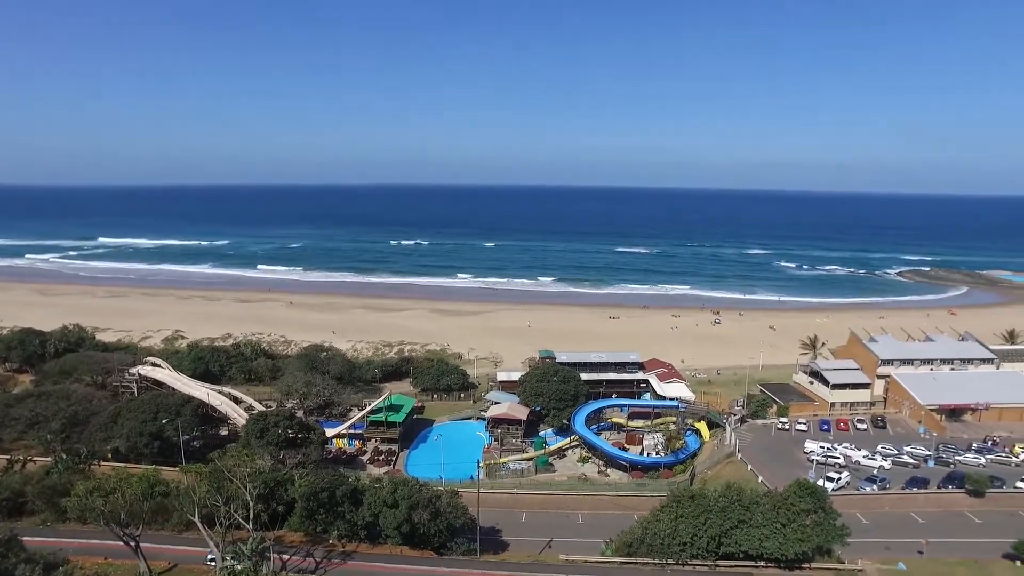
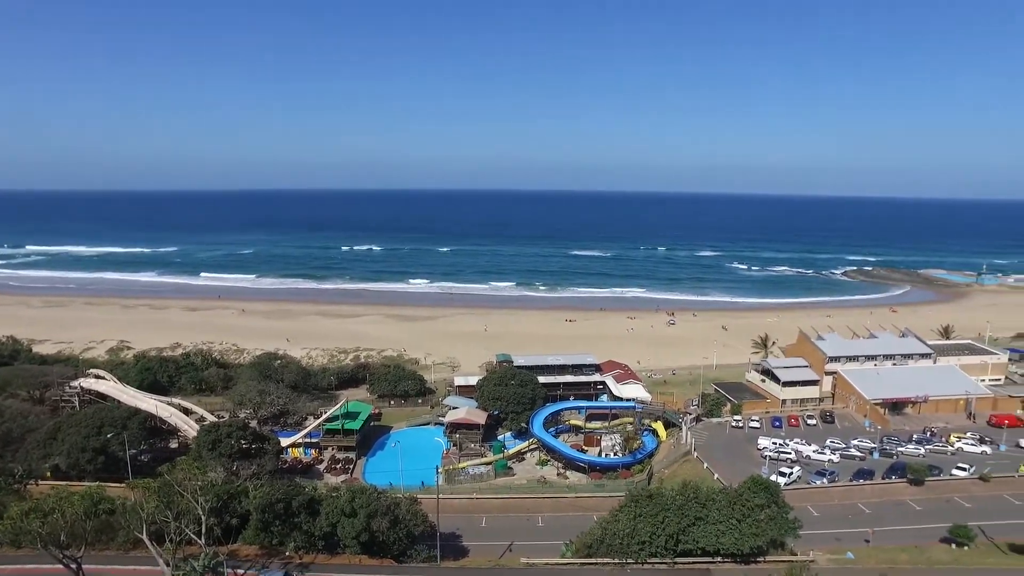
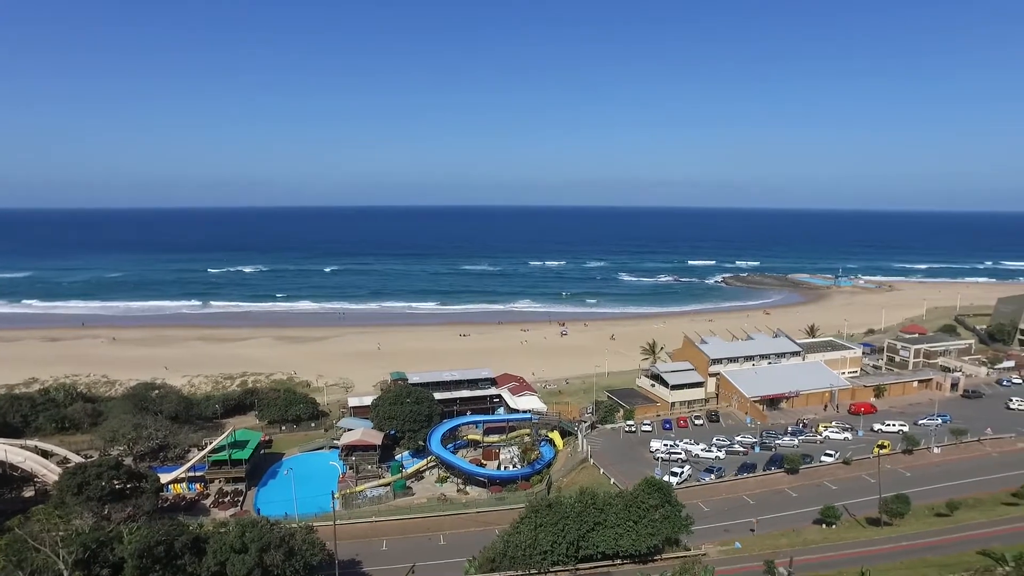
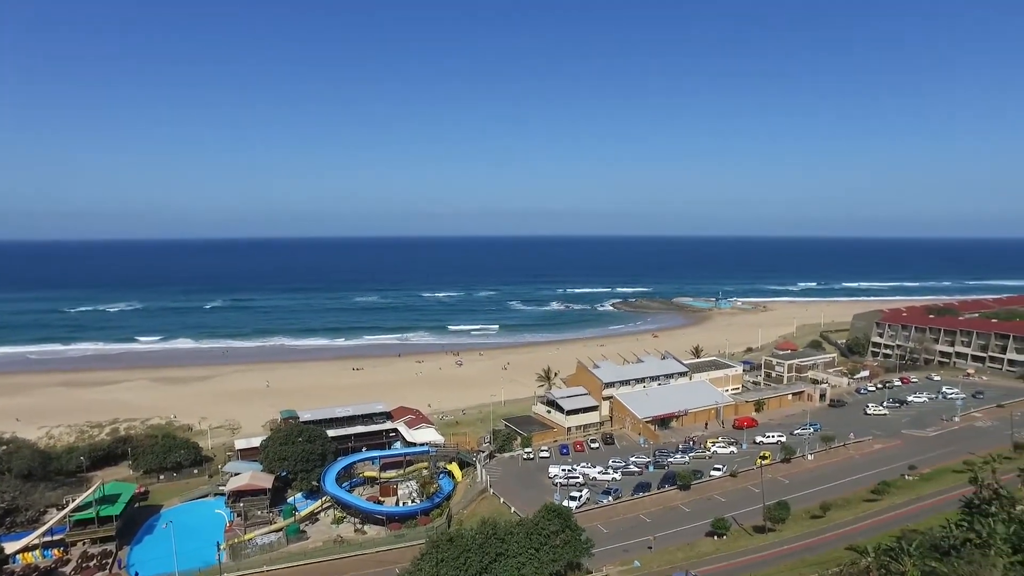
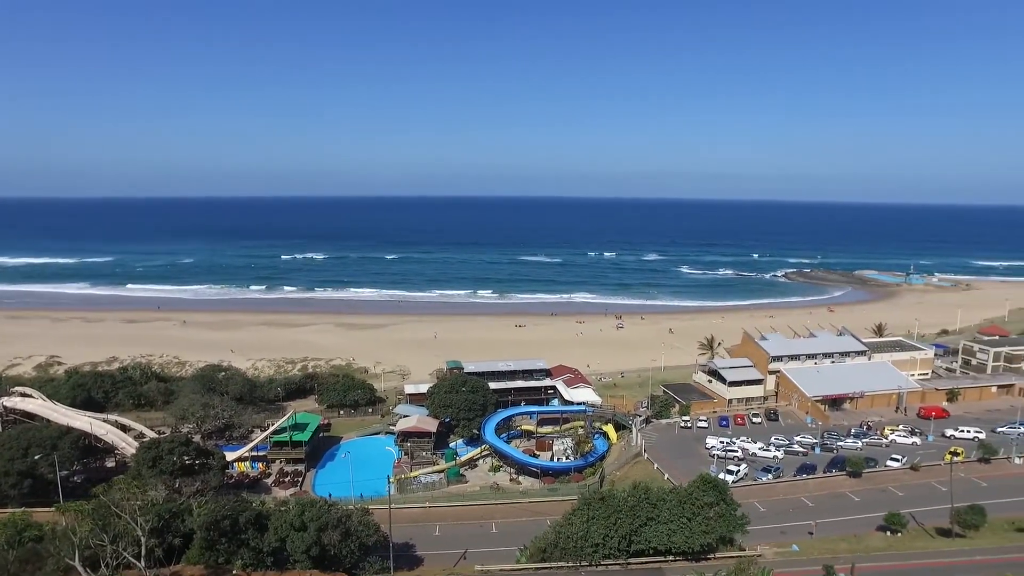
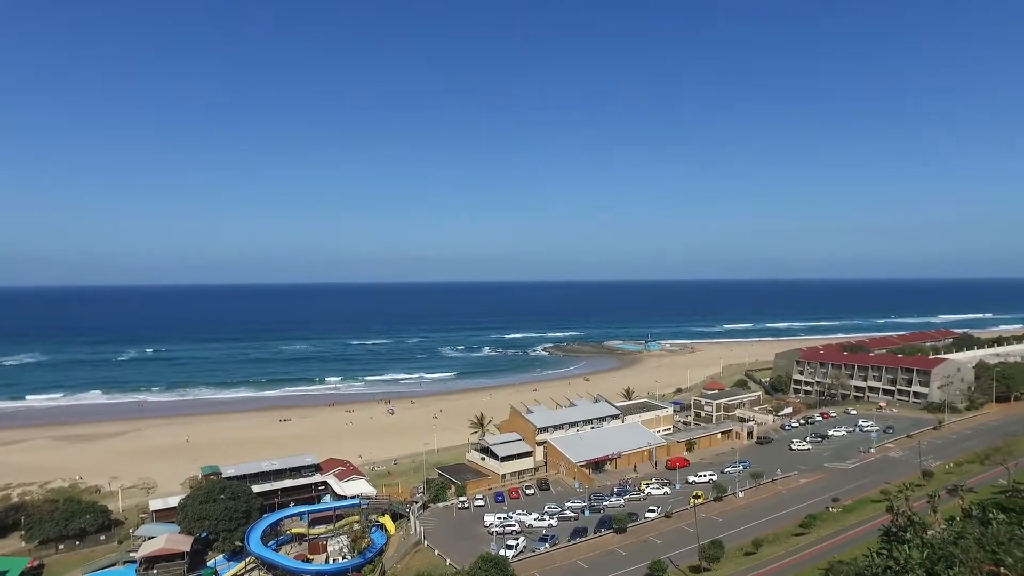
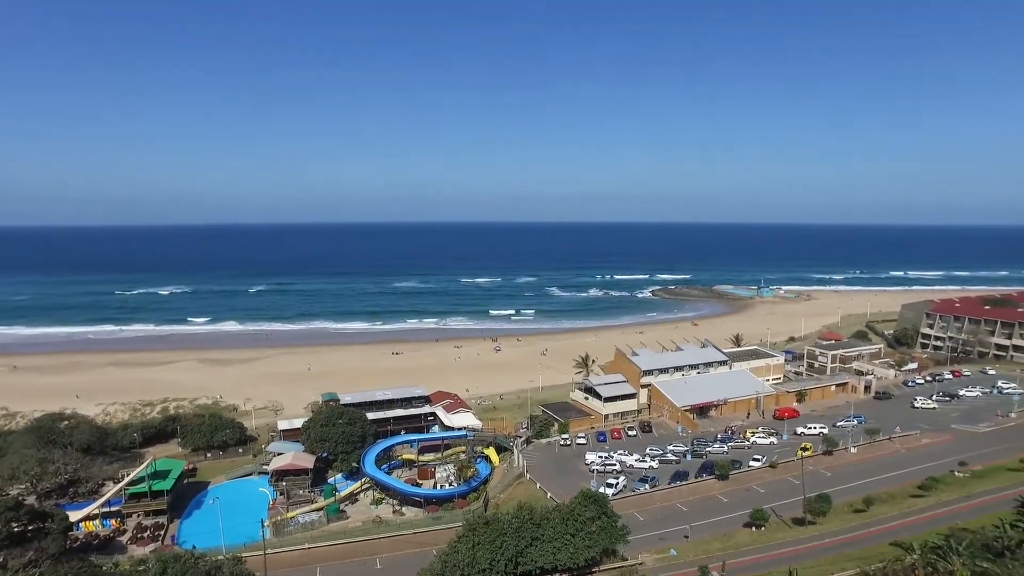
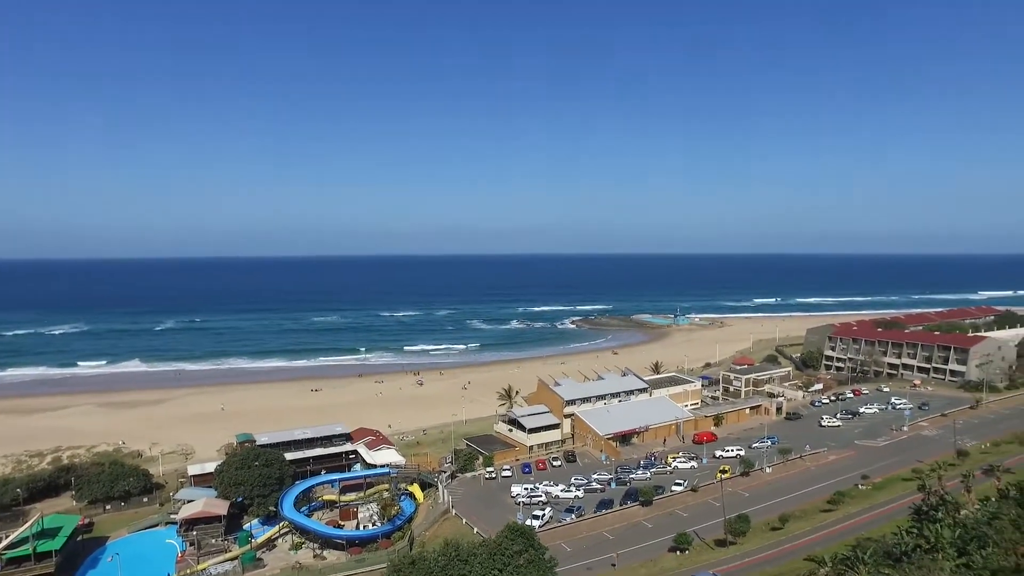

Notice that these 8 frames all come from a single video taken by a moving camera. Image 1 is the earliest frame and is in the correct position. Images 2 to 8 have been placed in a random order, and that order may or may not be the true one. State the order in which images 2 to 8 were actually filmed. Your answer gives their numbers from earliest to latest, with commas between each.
2, 5, 3, 7, 4, 8, 6
